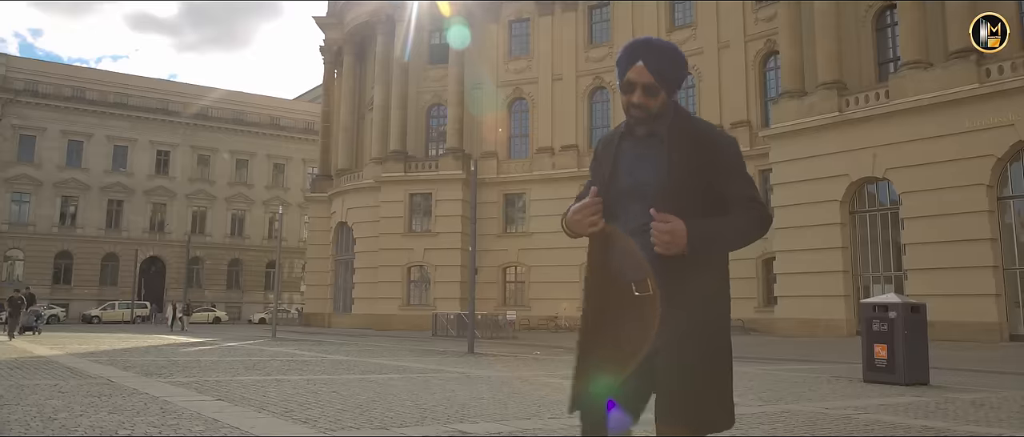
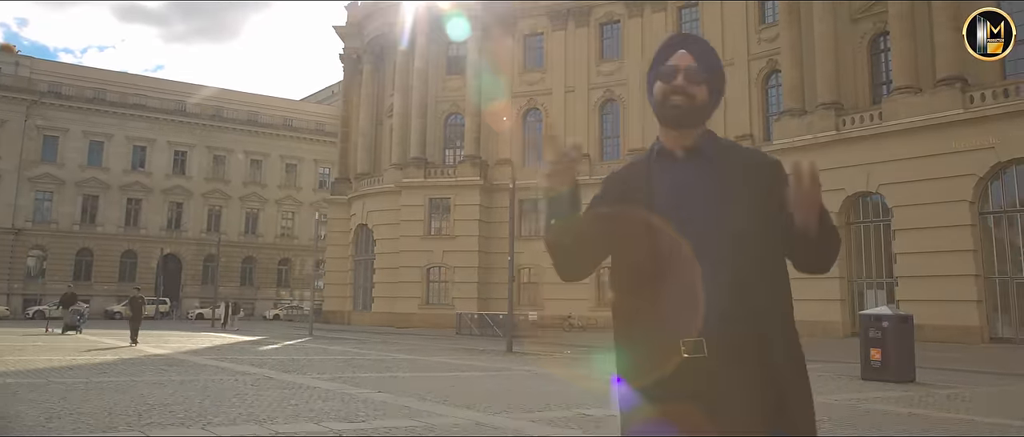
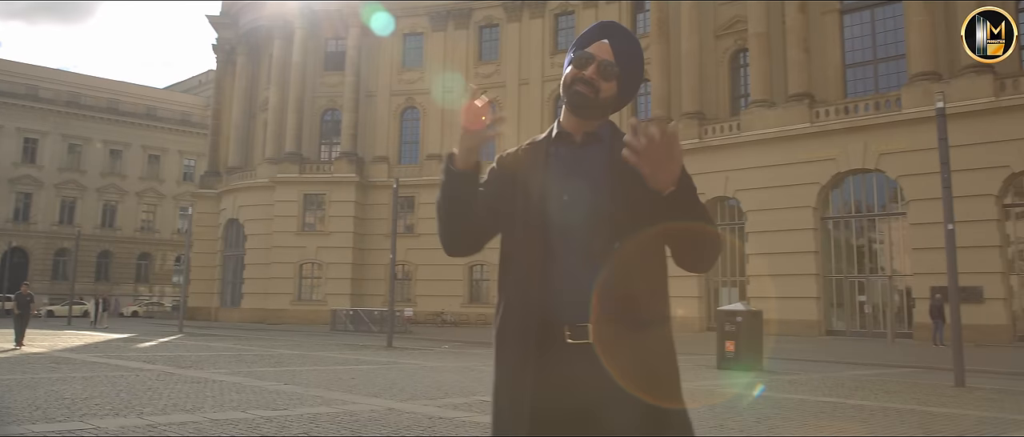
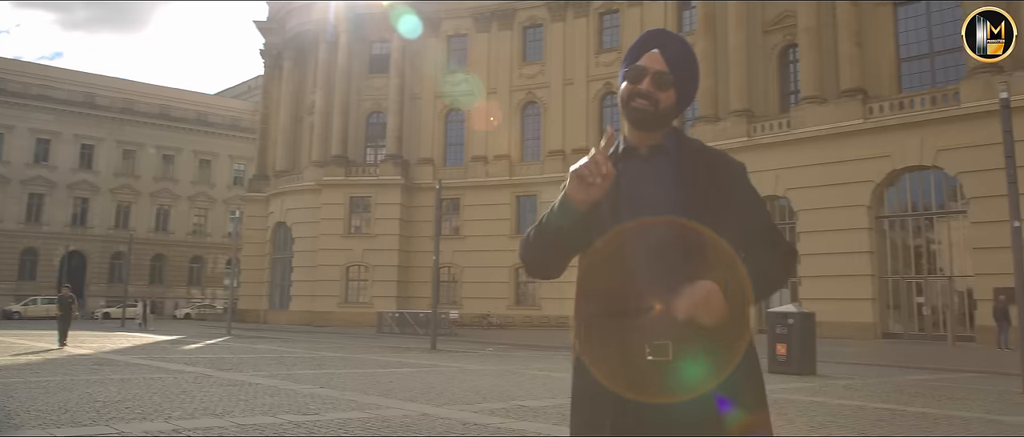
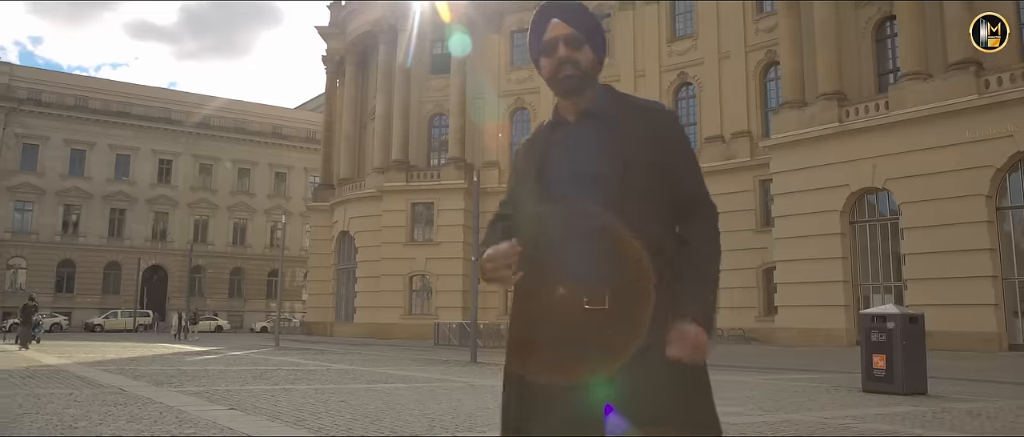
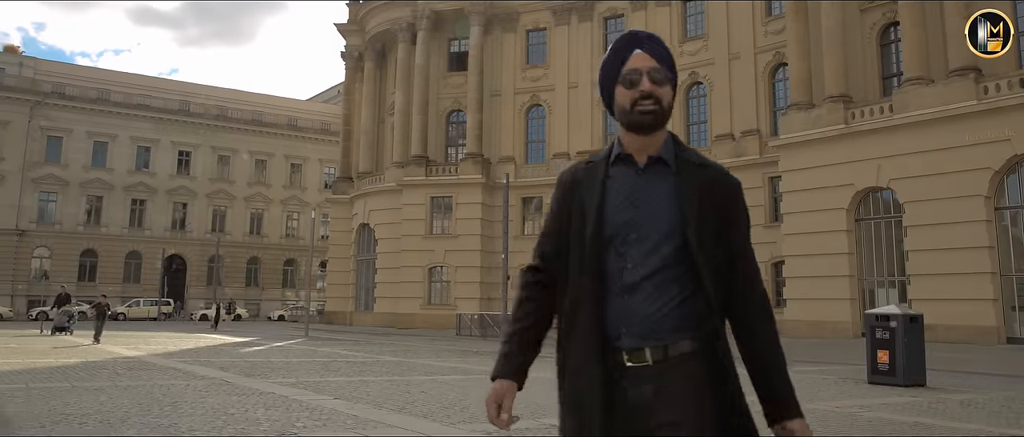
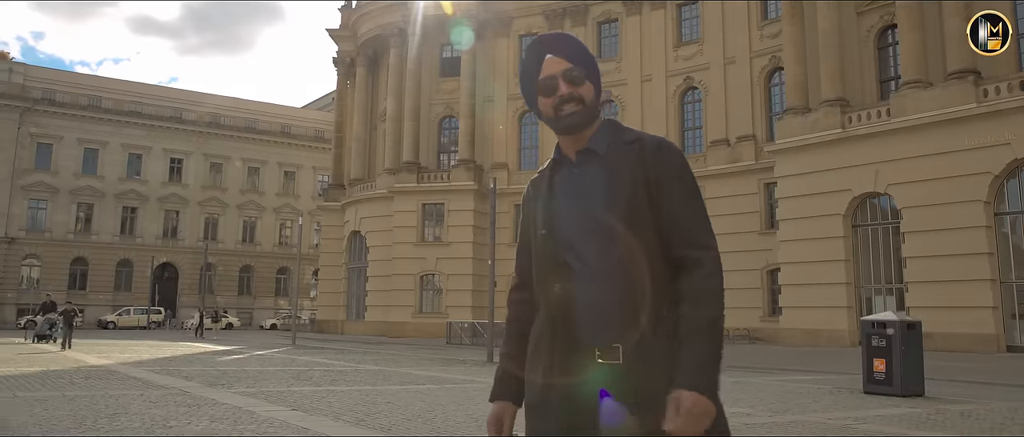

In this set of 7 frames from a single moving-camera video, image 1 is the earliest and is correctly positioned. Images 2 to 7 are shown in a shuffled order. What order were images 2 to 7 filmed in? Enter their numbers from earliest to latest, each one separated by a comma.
5, 7, 6, 2, 4, 3
